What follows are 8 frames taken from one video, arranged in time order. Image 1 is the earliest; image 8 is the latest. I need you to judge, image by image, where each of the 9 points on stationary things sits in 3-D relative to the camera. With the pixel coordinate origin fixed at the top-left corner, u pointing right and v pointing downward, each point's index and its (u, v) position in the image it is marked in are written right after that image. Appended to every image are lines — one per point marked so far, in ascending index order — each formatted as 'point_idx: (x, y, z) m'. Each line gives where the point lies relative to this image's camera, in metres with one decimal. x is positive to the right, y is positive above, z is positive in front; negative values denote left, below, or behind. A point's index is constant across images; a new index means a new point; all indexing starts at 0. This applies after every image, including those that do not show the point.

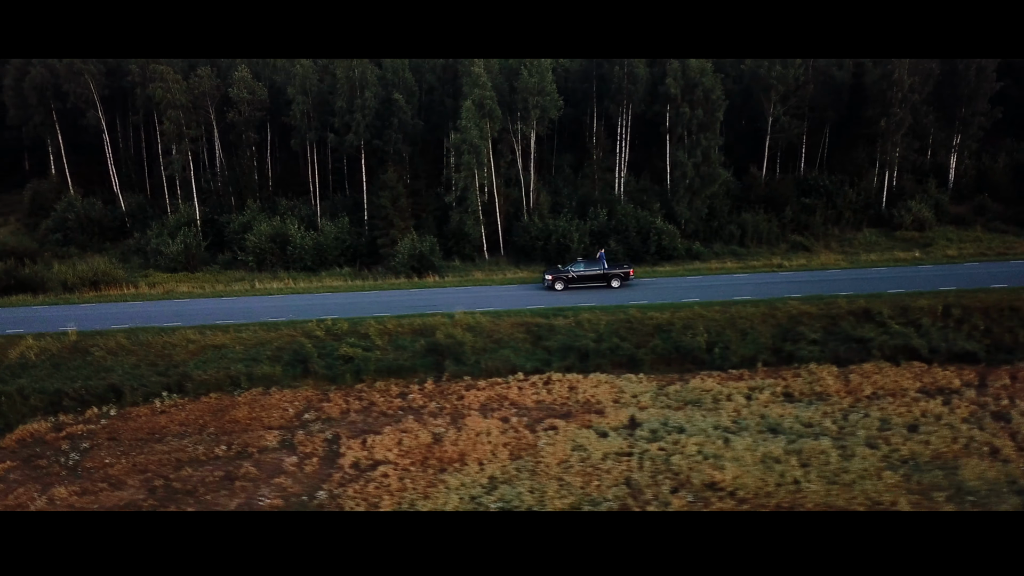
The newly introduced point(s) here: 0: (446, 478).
0: (-1.4, -3.9, +19.2) m
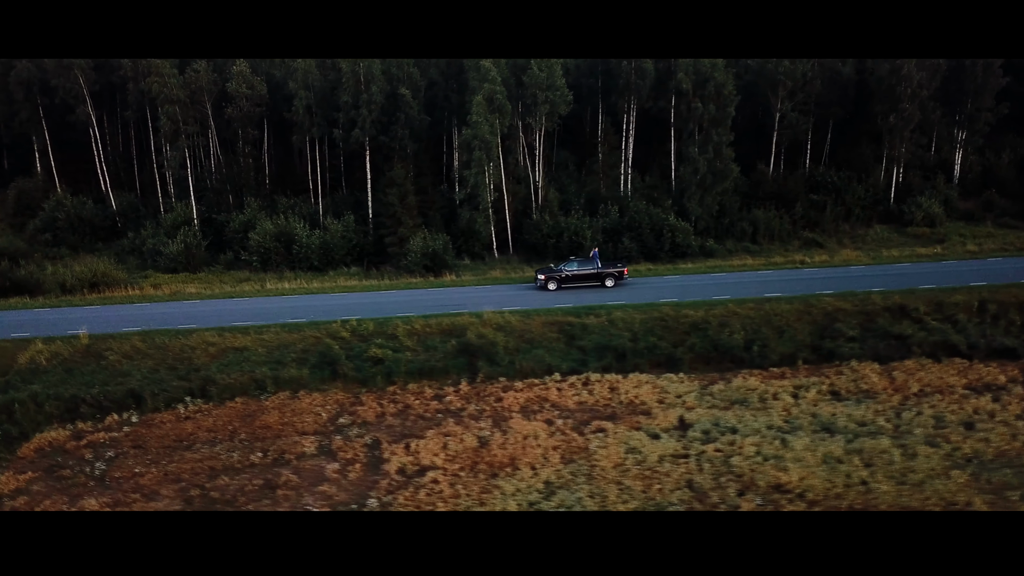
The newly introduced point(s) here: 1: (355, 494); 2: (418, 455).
0: (-0.3, -3.9, +18.5) m
1: (-3.1, -4.0, +18.3) m
2: (-2.0, -3.5, +19.8) m
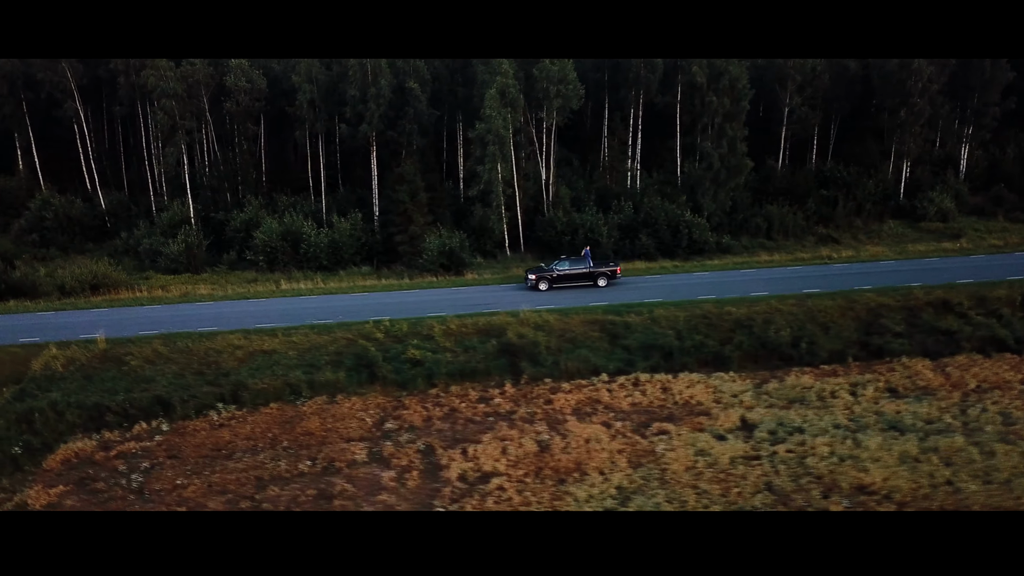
0: (+1.1, -3.8, +17.7) m
1: (-1.8, -3.9, +17.3) m
2: (-0.7, -3.5, +18.9) m
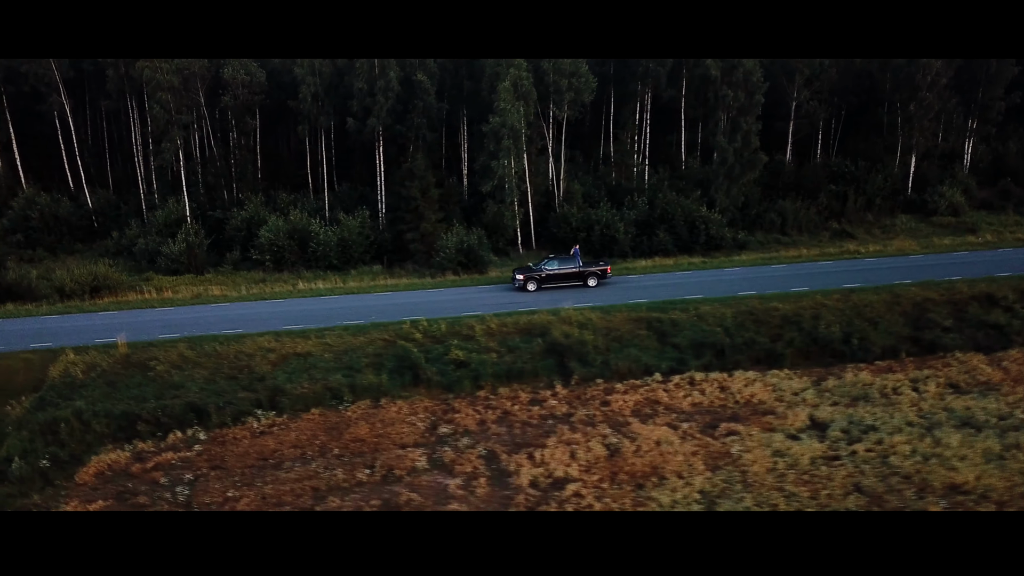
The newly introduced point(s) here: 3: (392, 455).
0: (+2.5, -3.7, +16.9) m
1: (-0.3, -3.9, +16.4) m
2: (+0.7, -3.4, +18.0) m
3: (-2.5, -3.4, +19.0) m
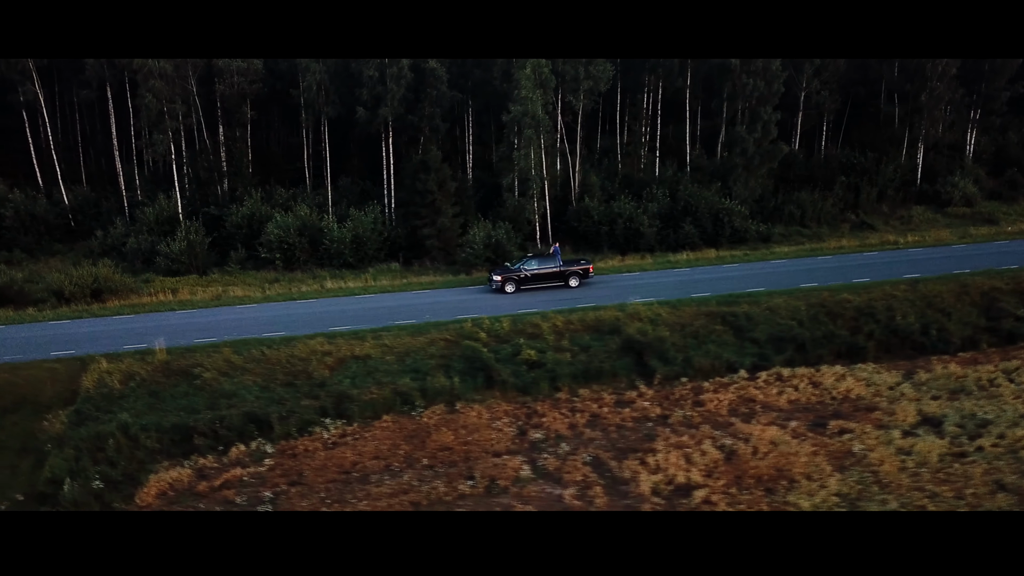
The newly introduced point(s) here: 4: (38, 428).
0: (+4.7, -3.6, +15.8) m
1: (+1.9, -3.8, +15.1) m
2: (+2.7, -3.3, +16.8) m
3: (-0.5, -3.3, +17.5) m
4: (-9.7, -2.9, +19.2) m
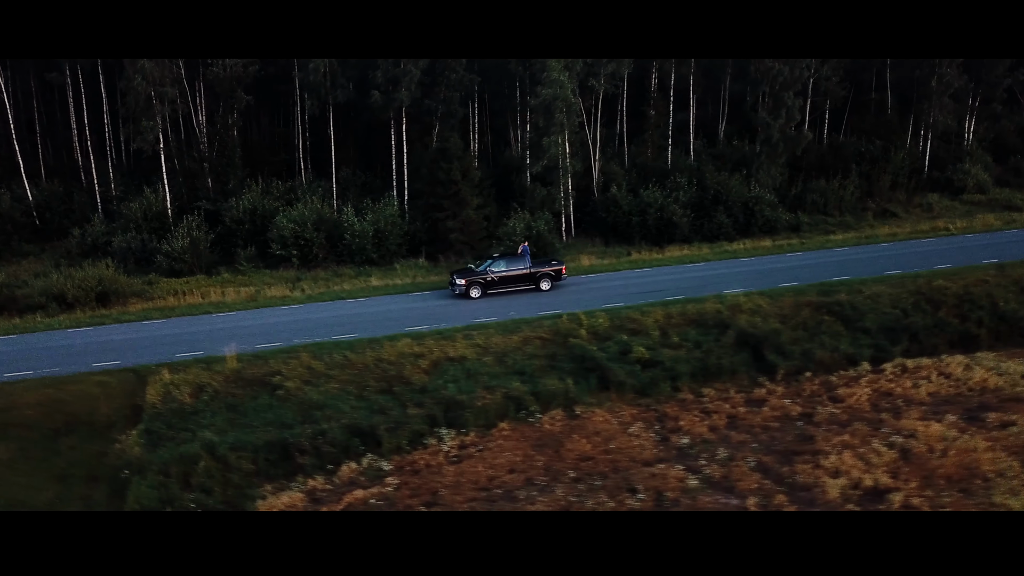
0: (+7.5, -3.3, +14.5) m
1: (+4.8, -3.5, +13.5) m
2: (+5.5, -3.1, +15.3) m
3: (+2.2, -3.1, +15.7) m
4: (-7.2, -2.9, +16.5) m
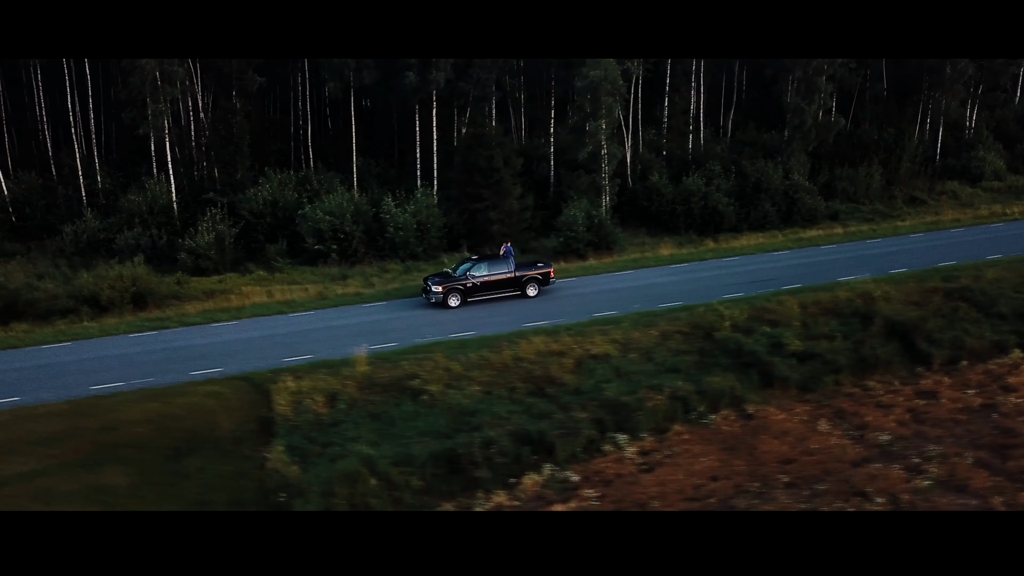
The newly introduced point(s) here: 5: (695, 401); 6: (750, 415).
0: (+10.7, -3.0, +13.7) m
1: (+8.1, -3.3, +12.4) m
2: (+8.6, -2.8, +14.3) m
3: (+5.4, -2.9, +14.4) m
4: (-4.1, -2.8, +14.2) m
5: (+3.3, -2.0, +16.4) m
6: (+4.2, -2.2, +16.4) m
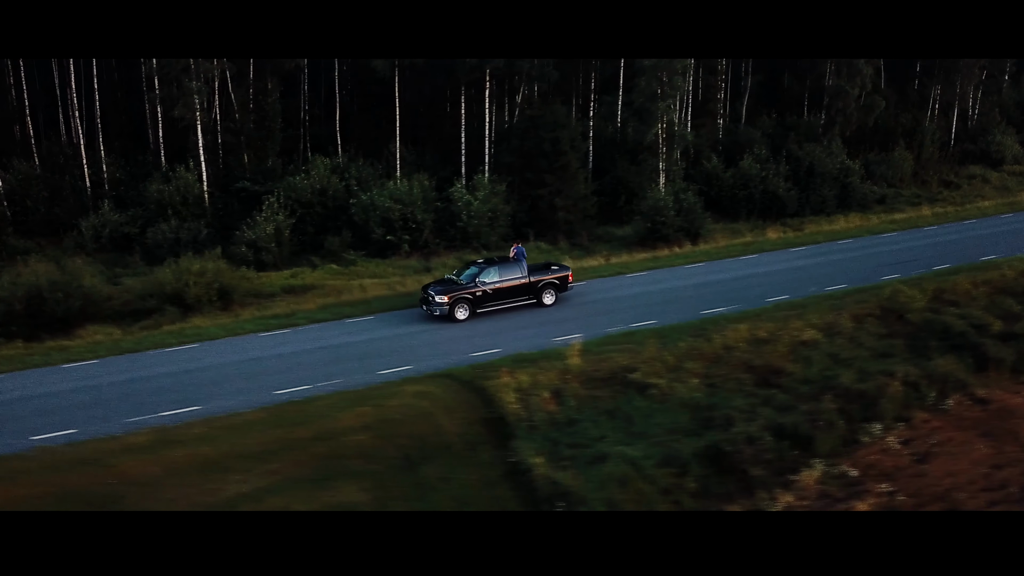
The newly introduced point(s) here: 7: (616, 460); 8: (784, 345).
0: (+14.6, -2.4, +13.5) m
1: (+12.2, -2.8, +12.0) m
2: (+12.5, -2.3, +13.8) m
3: (+9.2, -2.5, +13.6) m
4: (-0.1, -2.6, +12.4) m
5: (+6.9, -1.6, +15.4) m
6: (+7.8, -1.8, +15.5) m
7: (+1.4, -2.4, +12.7) m
8: (+4.6, -1.0, +16.0) m
